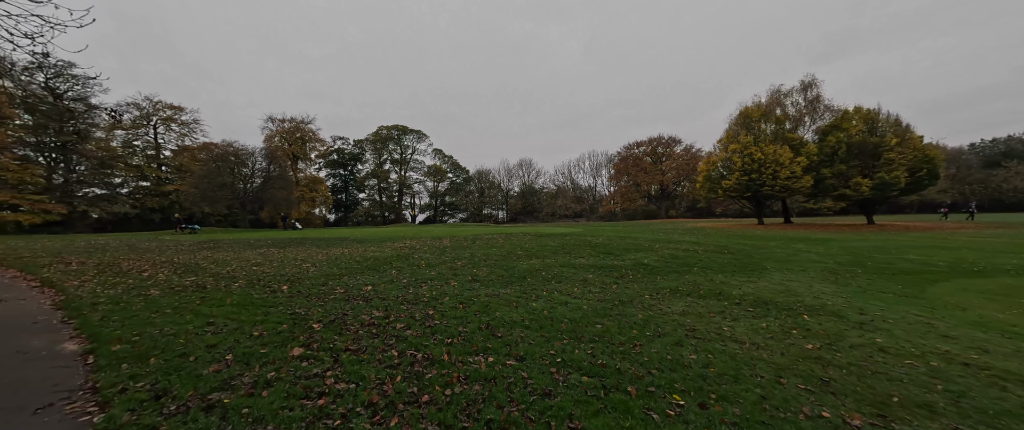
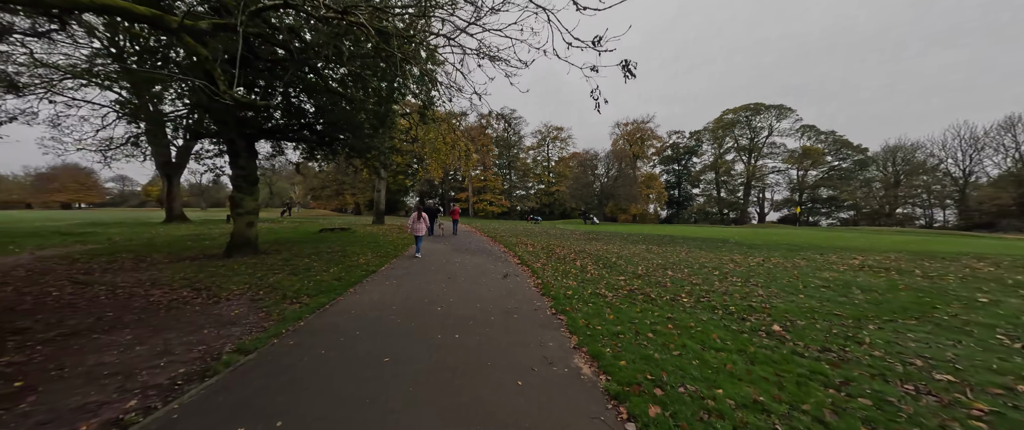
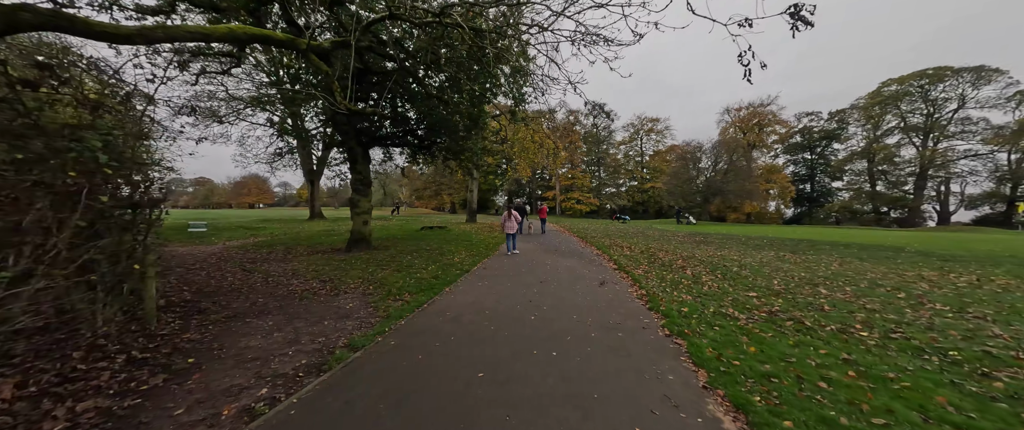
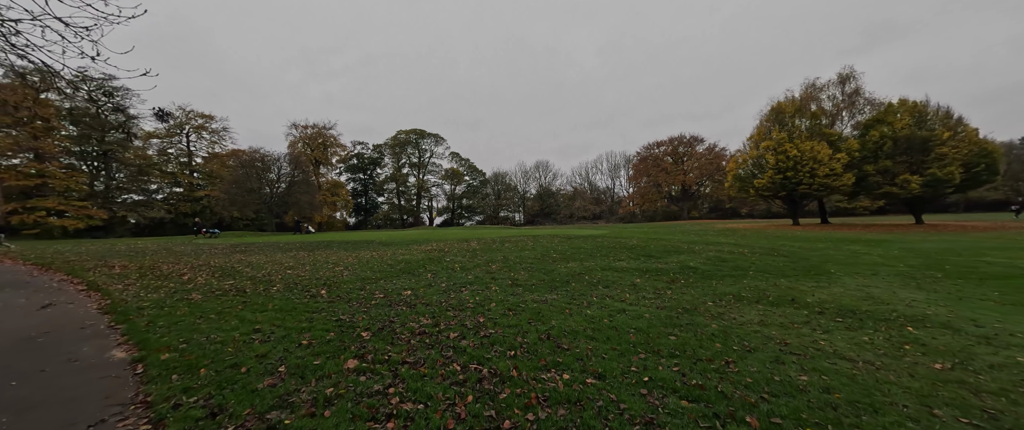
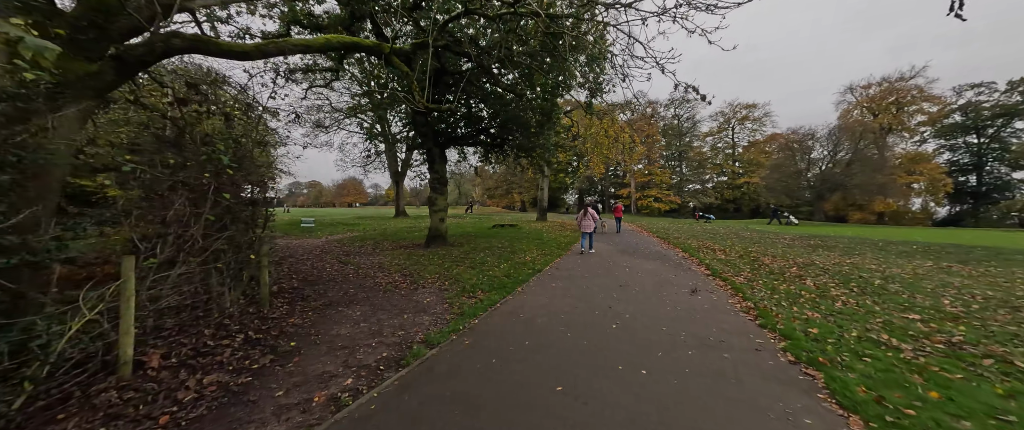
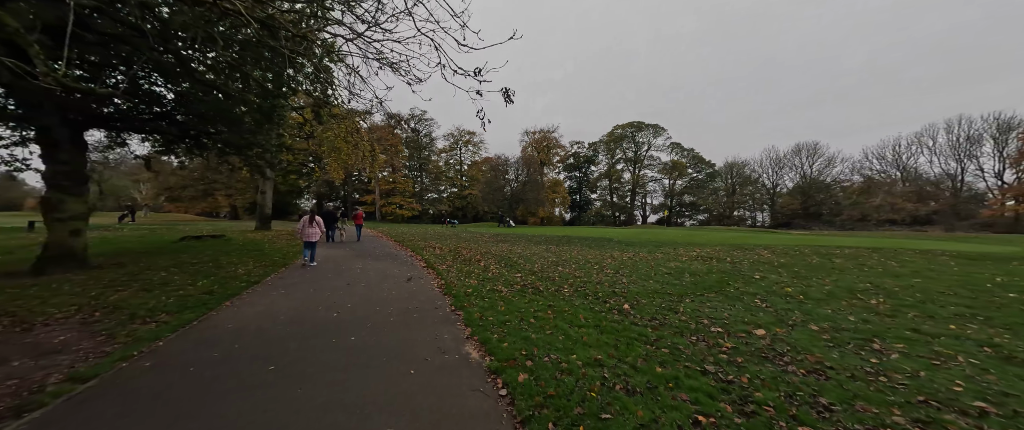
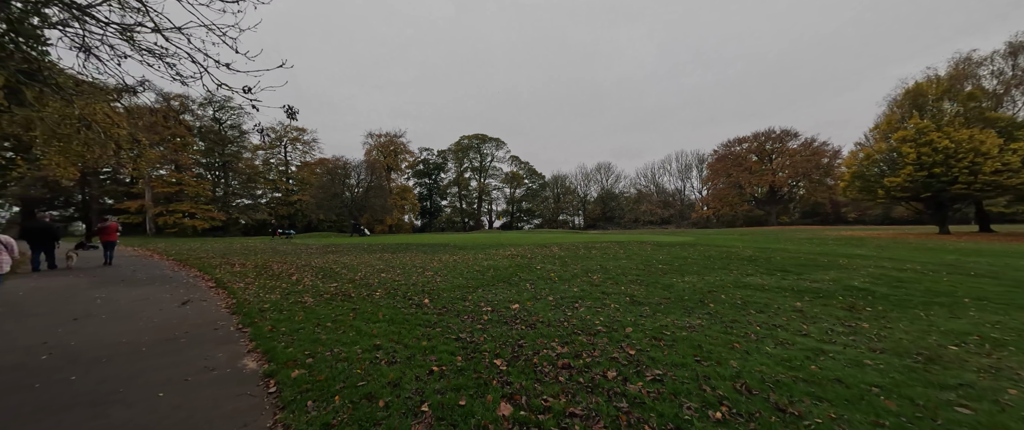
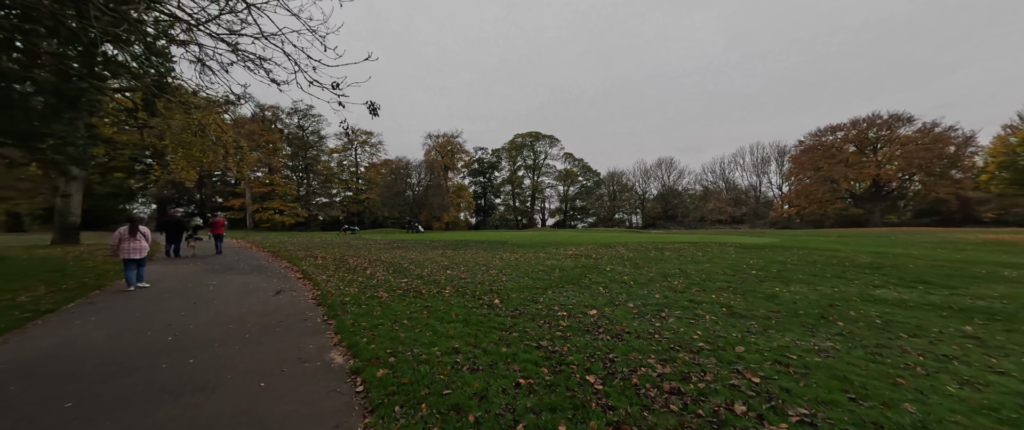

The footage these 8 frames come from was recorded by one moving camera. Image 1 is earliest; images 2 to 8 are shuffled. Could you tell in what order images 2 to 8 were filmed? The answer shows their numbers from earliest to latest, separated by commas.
4, 7, 8, 6, 2, 3, 5
